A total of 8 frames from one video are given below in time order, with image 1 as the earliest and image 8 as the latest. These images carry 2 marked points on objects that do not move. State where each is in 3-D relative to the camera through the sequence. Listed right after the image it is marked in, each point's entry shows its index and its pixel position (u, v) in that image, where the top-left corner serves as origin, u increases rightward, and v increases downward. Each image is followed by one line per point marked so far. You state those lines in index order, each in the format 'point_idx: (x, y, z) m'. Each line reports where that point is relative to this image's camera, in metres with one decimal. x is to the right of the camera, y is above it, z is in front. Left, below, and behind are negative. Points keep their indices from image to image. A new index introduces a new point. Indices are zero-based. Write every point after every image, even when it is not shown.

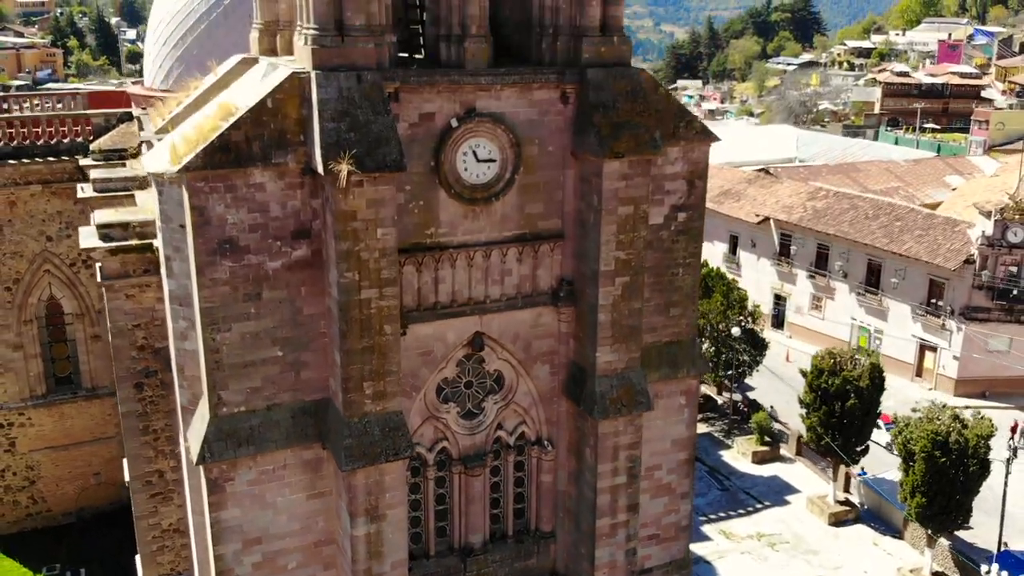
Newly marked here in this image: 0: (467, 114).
0: (-0.4, +1.5, +7.7) m
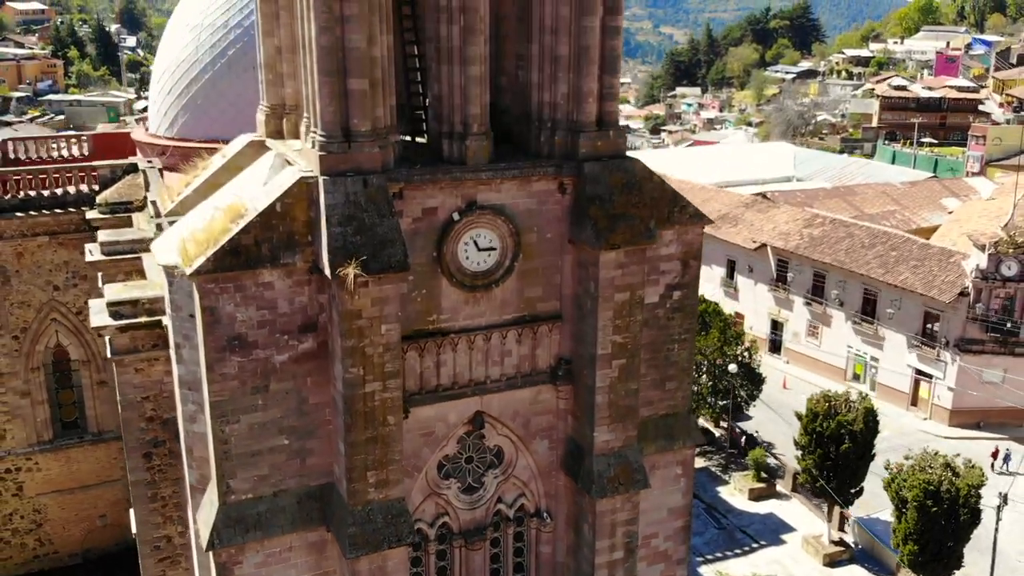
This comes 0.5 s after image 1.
0: (-0.4, +0.7, +7.9) m
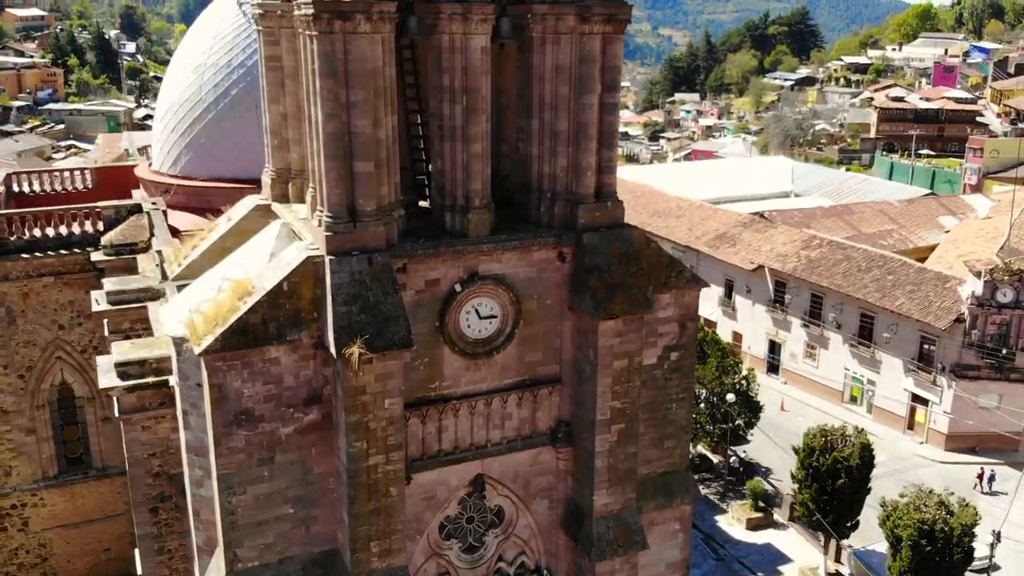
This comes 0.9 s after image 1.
0: (-0.4, +0.1, +8.1) m
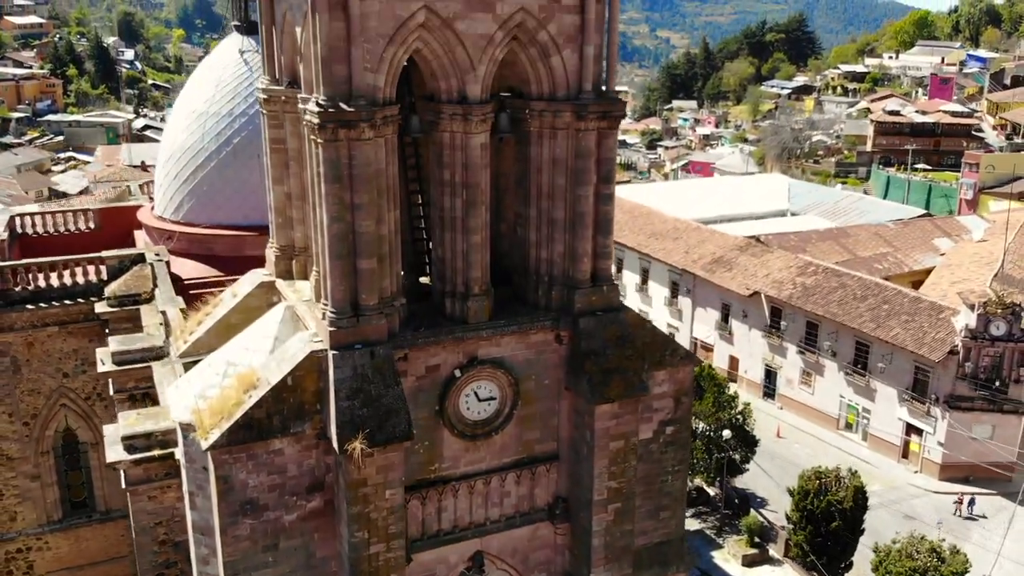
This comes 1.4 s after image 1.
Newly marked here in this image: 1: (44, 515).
0: (-0.4, -0.7, +8.3) m
1: (-7.9, -3.8, +15.2) m
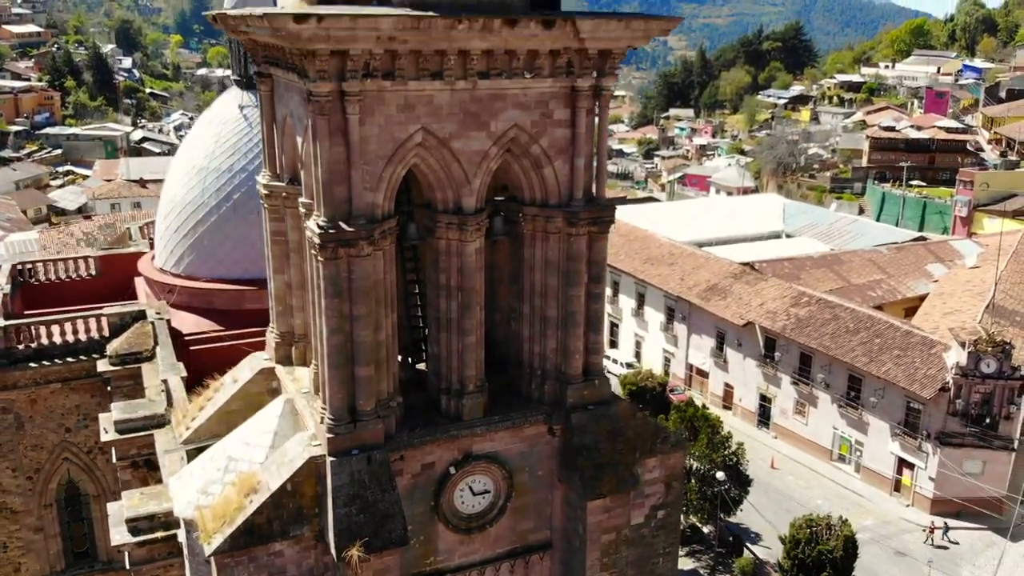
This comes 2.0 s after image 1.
0: (-0.5, -1.6, +8.6) m
1: (-8.0, -4.8, +15.5) m
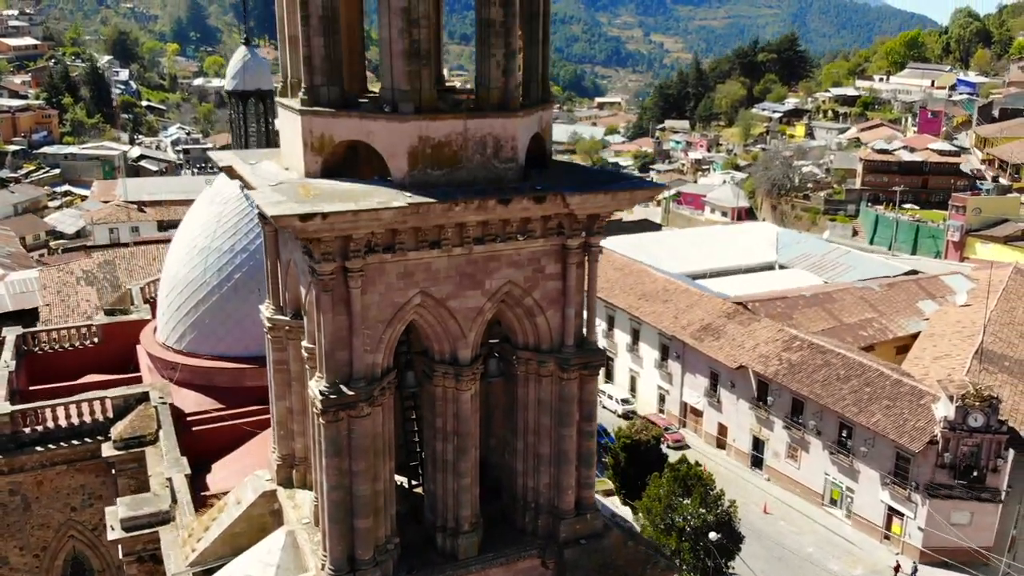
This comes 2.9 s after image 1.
0: (-0.5, -3.0, +8.9) m
1: (-8.1, -6.2, +15.8) m
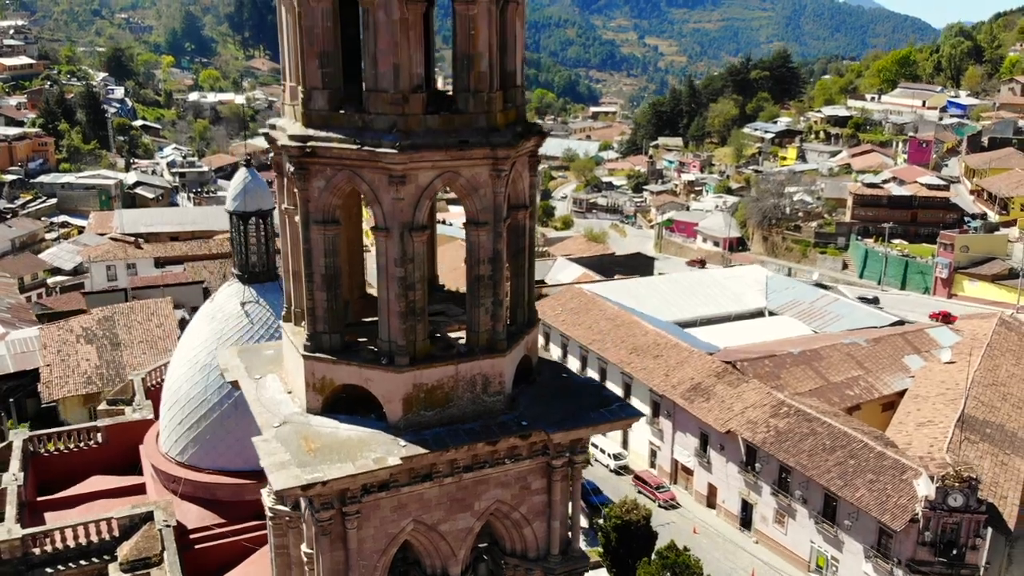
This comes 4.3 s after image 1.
0: (-0.6, -5.2, +9.5) m
1: (-8.2, -8.4, +16.3) m
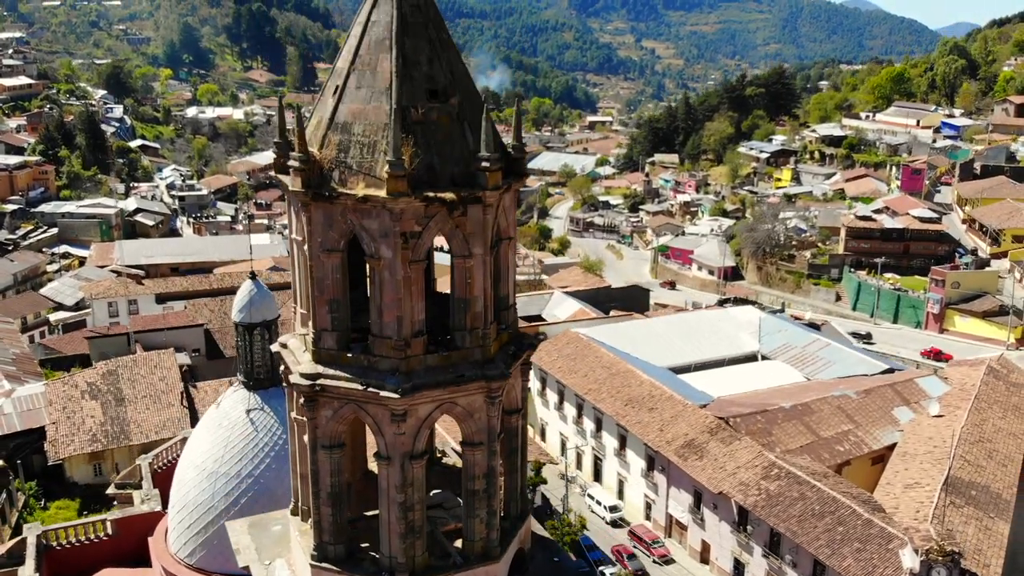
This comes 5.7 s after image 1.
0: (-0.7, -7.3, +10.2) m
1: (-8.3, -10.6, +17.0) m
